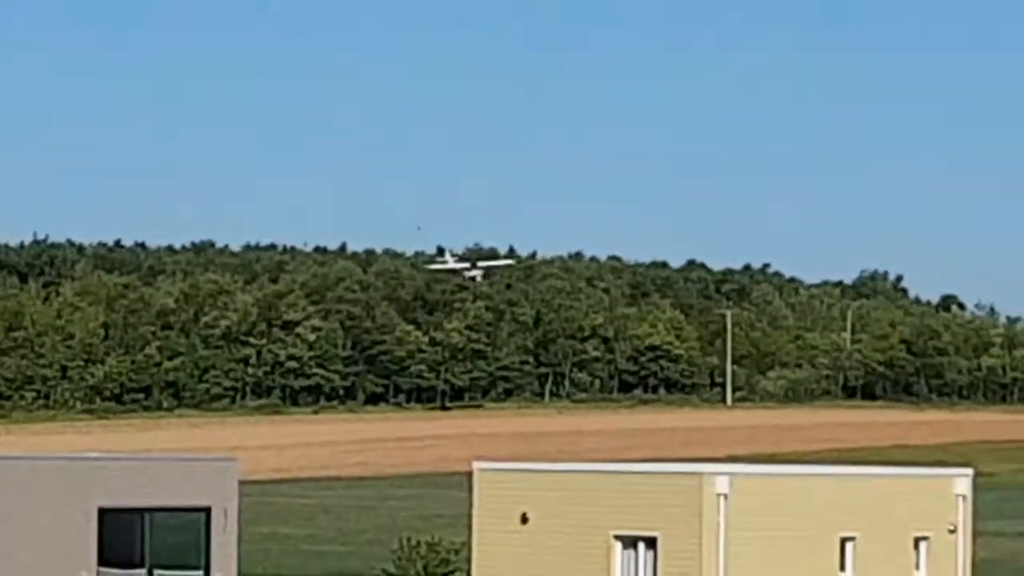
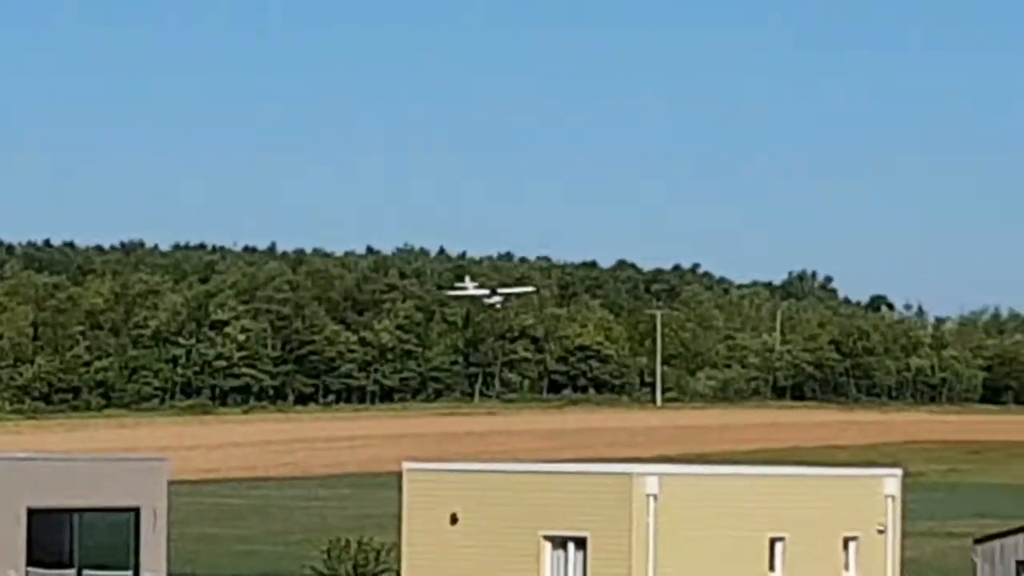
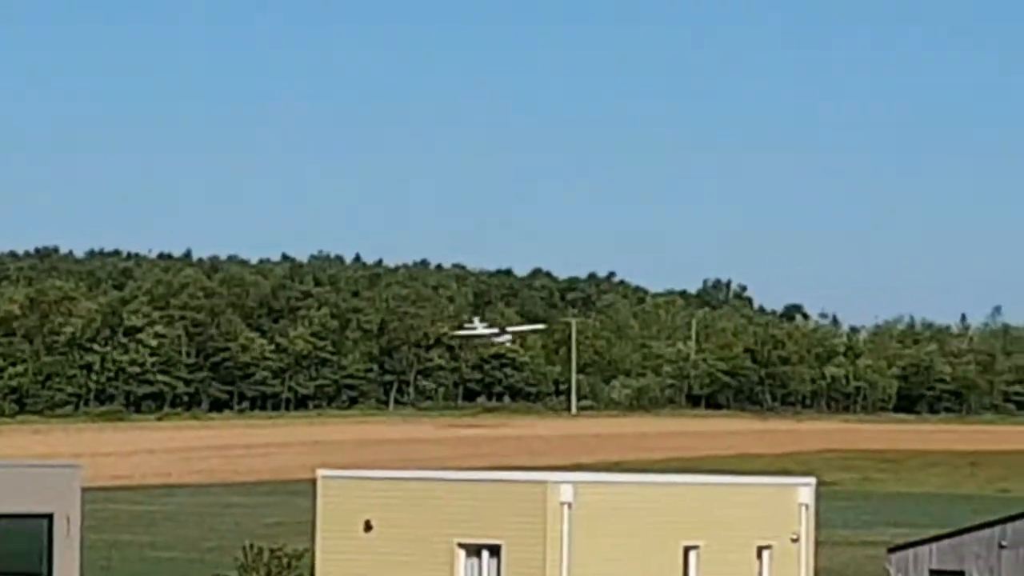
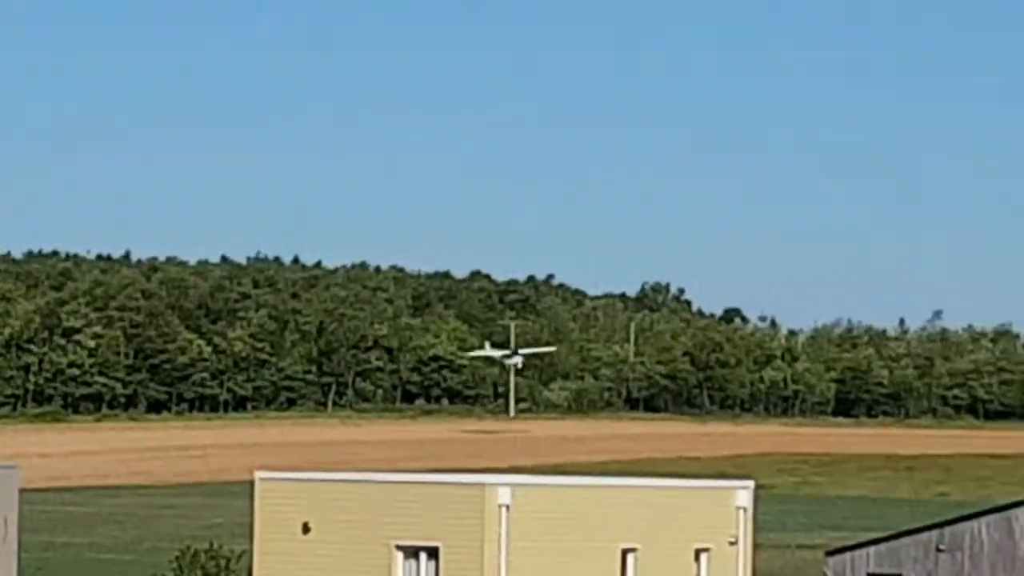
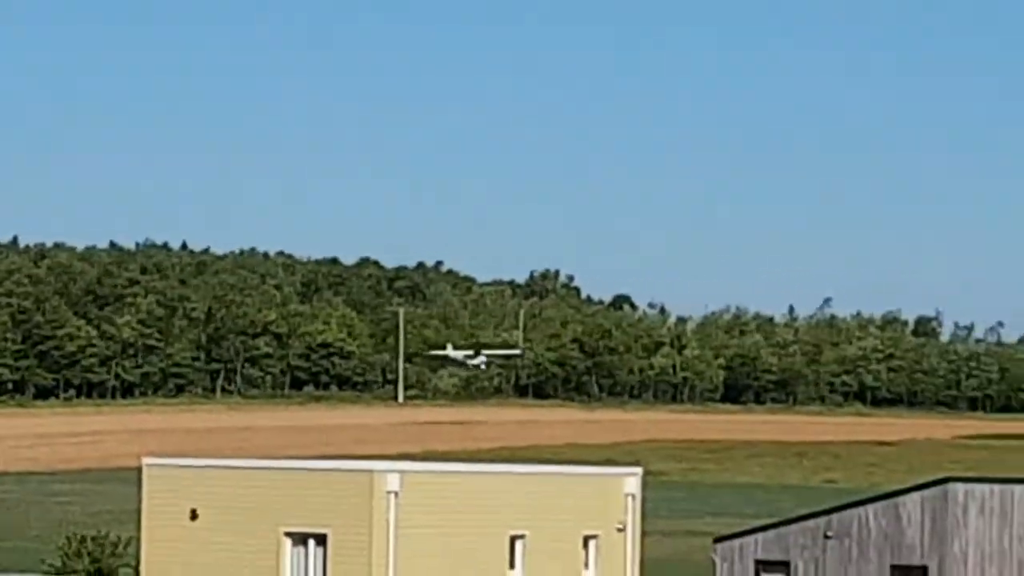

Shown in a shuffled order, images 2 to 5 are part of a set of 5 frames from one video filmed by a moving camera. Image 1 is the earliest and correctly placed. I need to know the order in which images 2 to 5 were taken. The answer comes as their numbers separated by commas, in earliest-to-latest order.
2, 3, 4, 5
